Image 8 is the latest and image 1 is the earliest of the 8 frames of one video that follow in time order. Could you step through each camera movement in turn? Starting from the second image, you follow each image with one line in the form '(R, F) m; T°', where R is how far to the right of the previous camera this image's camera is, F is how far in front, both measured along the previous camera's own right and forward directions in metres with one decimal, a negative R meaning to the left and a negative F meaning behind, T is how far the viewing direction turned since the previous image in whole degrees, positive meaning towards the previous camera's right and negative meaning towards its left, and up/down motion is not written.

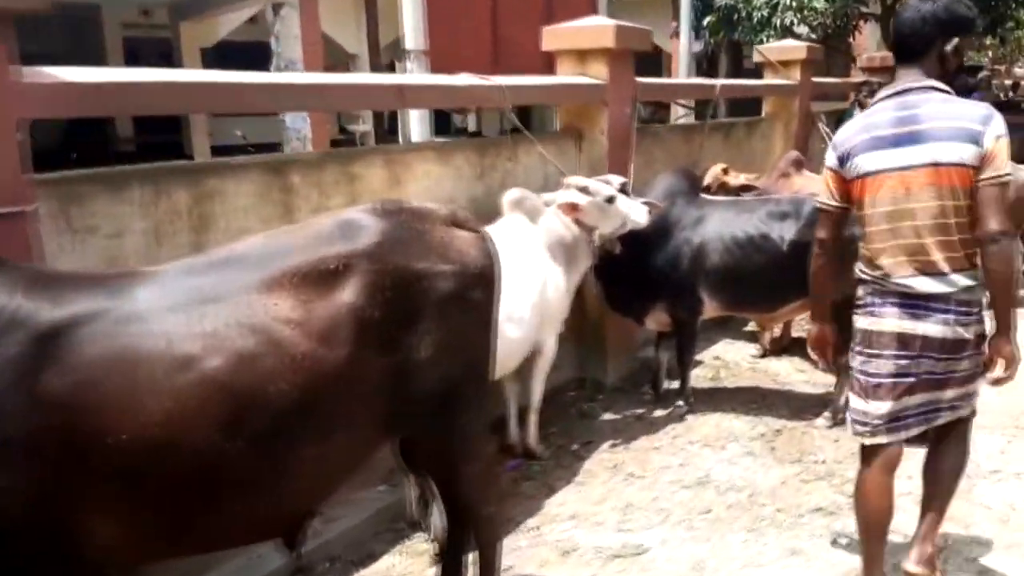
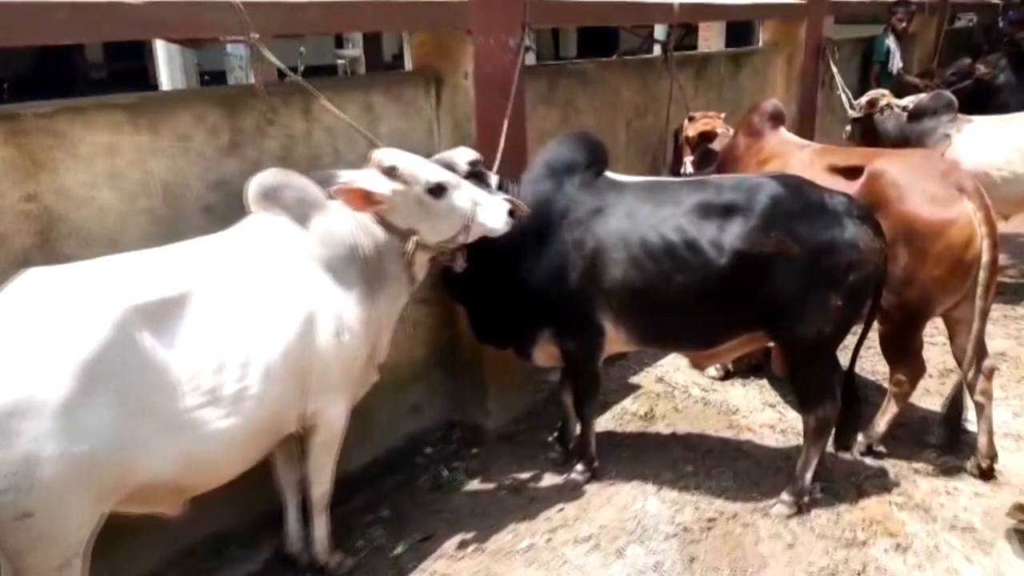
(+0.9, +1.6) m; -3°
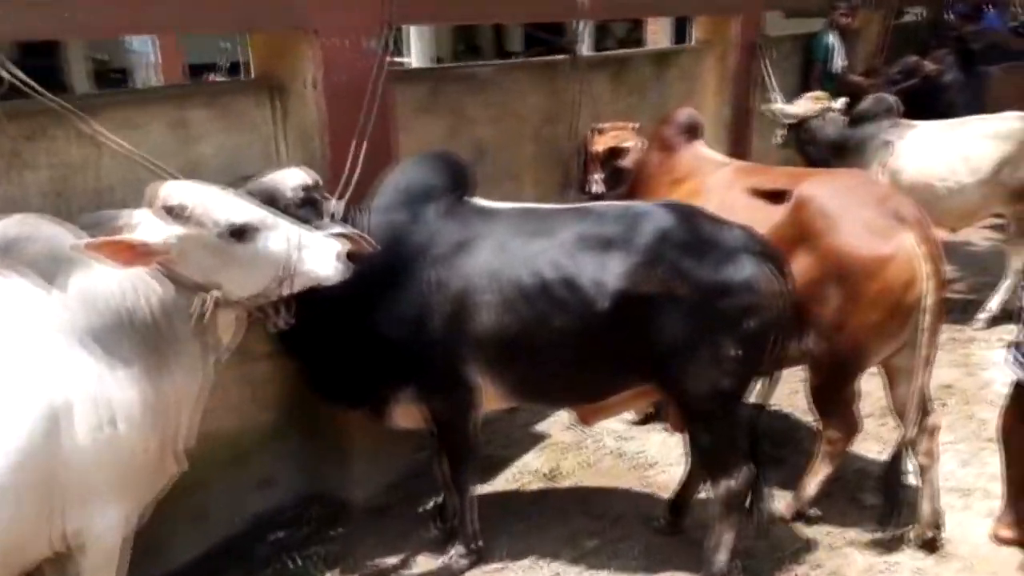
(+0.4, +0.6) m; +3°
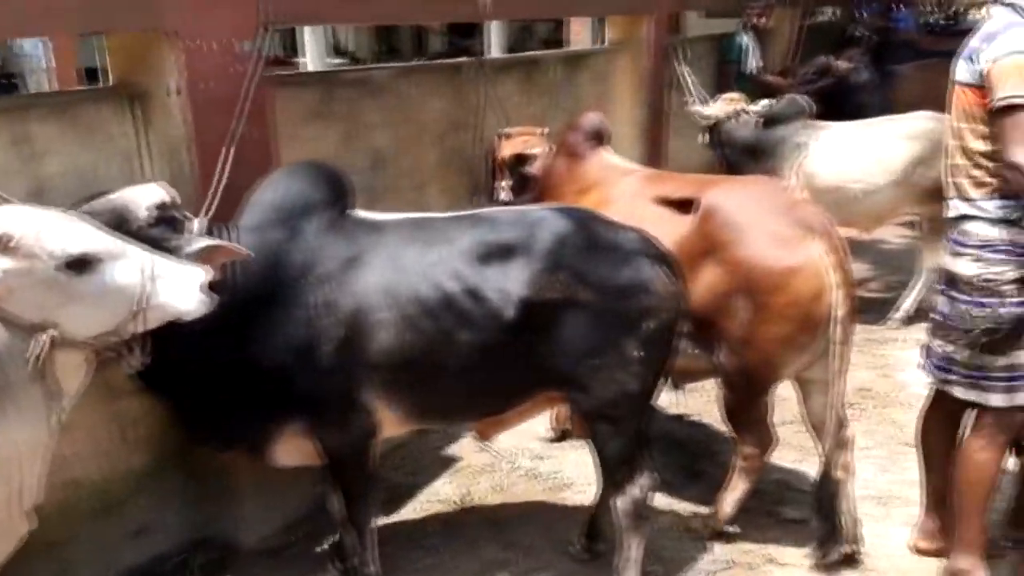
(+0.1, +0.2) m; +4°
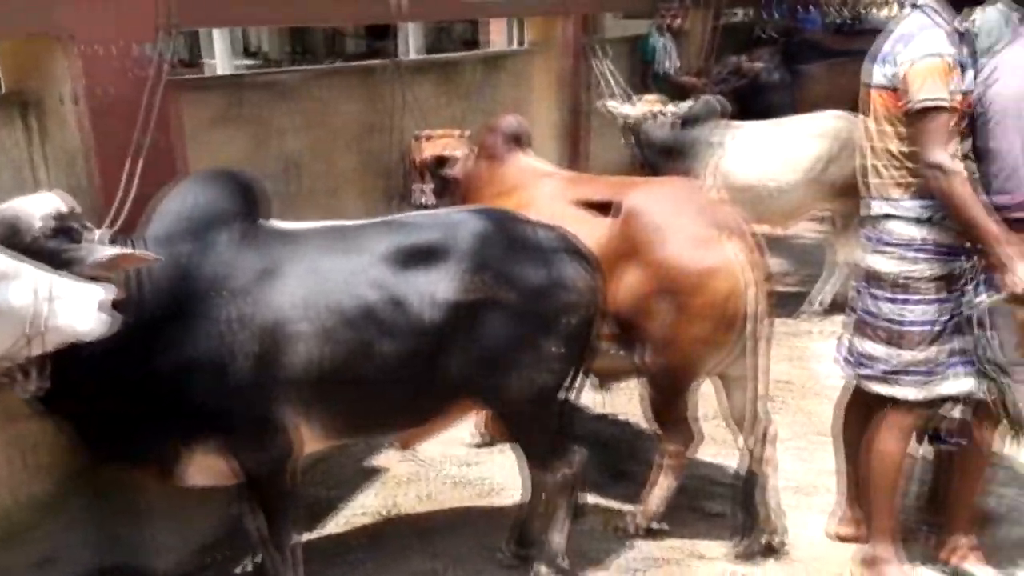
(0.0, 0.0) m; +5°
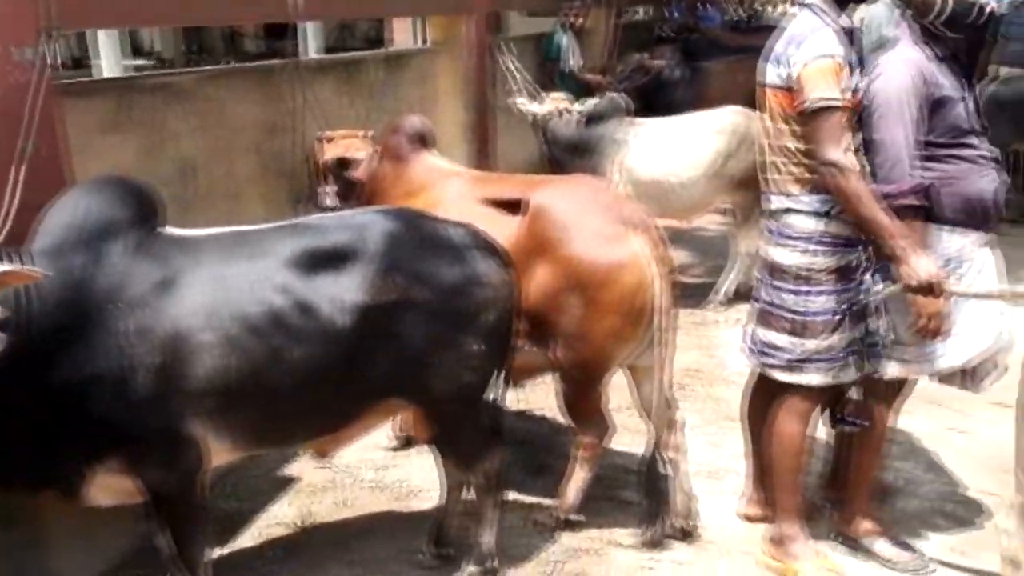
(0.0, 0.0) m; +6°
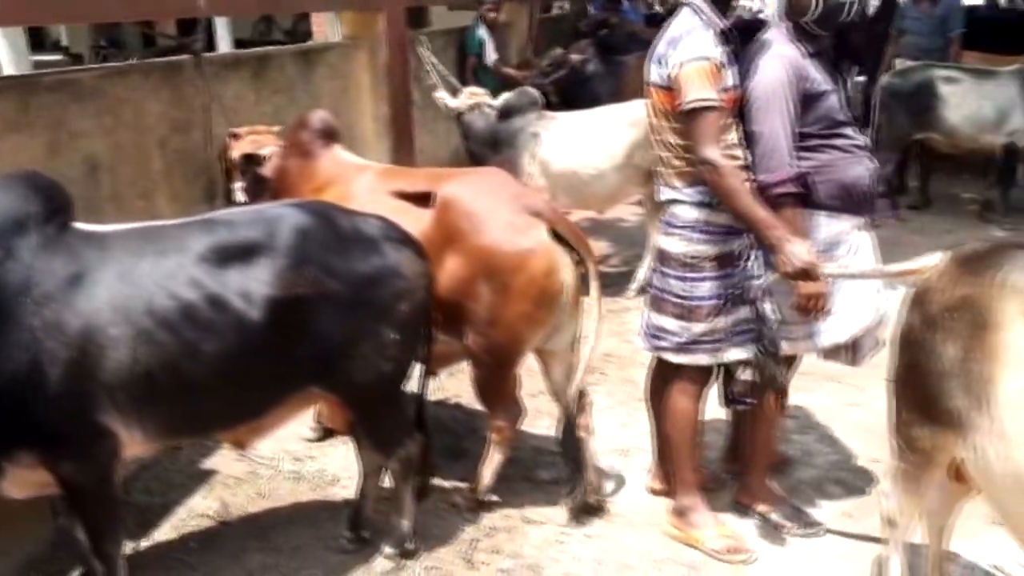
(+0.1, -0.1) m; +4°
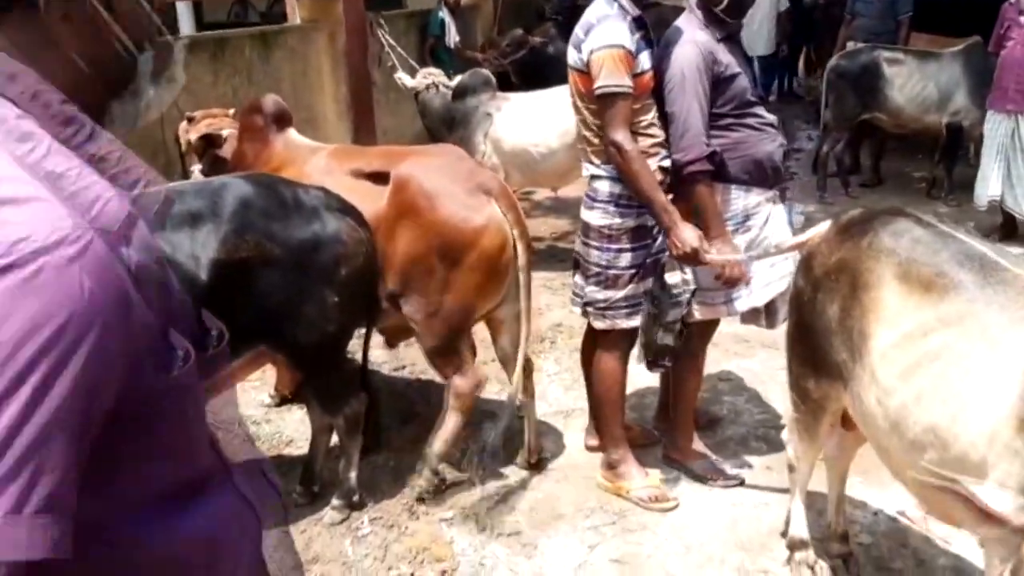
(+0.2, -0.2) m; +1°
